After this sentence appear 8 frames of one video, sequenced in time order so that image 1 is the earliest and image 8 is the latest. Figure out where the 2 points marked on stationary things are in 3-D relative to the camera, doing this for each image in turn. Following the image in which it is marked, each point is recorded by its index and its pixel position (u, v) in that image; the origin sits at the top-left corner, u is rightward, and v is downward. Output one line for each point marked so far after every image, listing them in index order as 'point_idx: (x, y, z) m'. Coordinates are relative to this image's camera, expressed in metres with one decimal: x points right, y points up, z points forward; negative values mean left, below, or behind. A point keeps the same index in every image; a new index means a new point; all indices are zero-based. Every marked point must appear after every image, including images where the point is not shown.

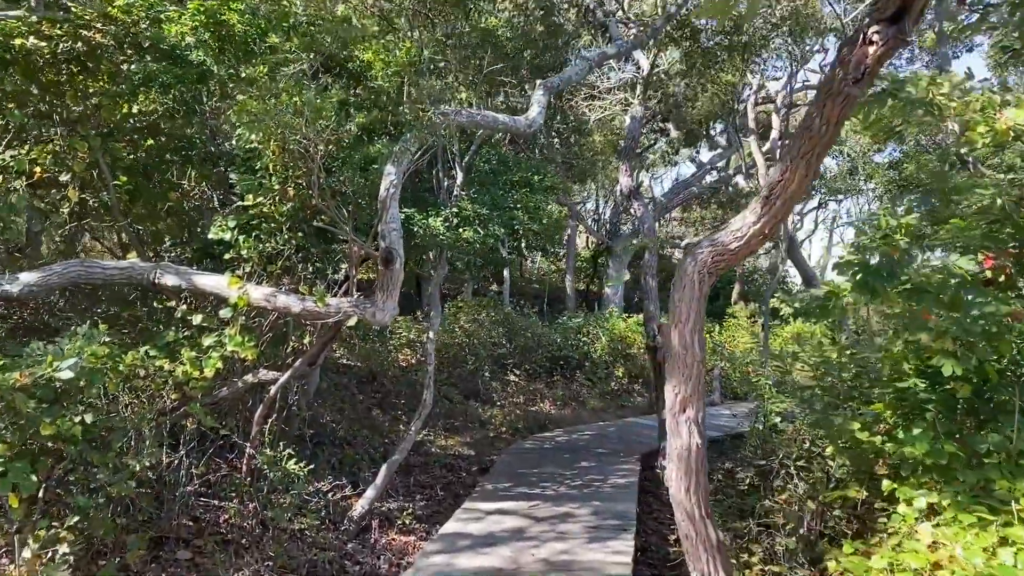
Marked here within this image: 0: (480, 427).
0: (-0.3, -1.3, +8.1) m
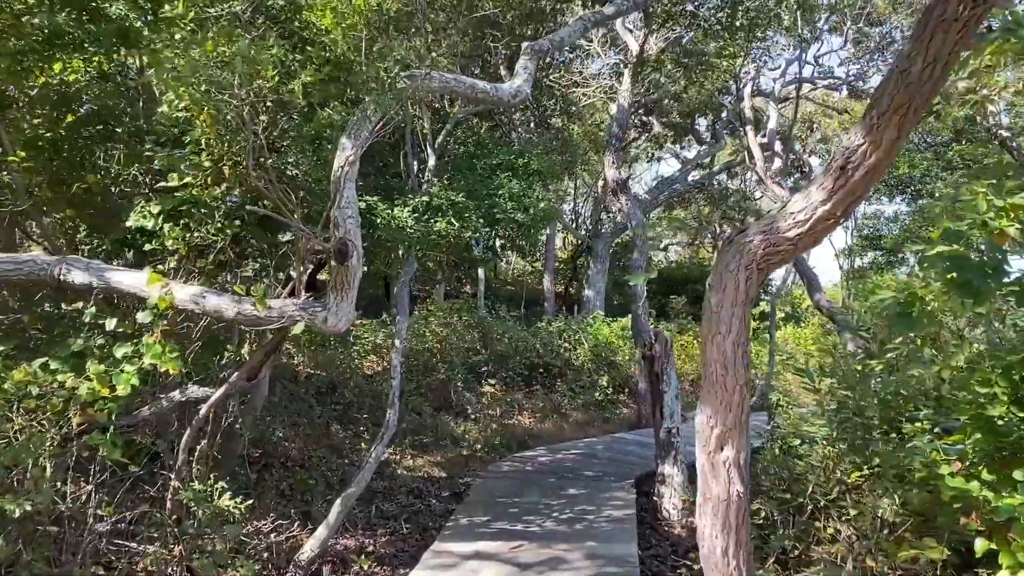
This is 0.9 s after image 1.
0: (-0.5, -1.3, +7.2) m
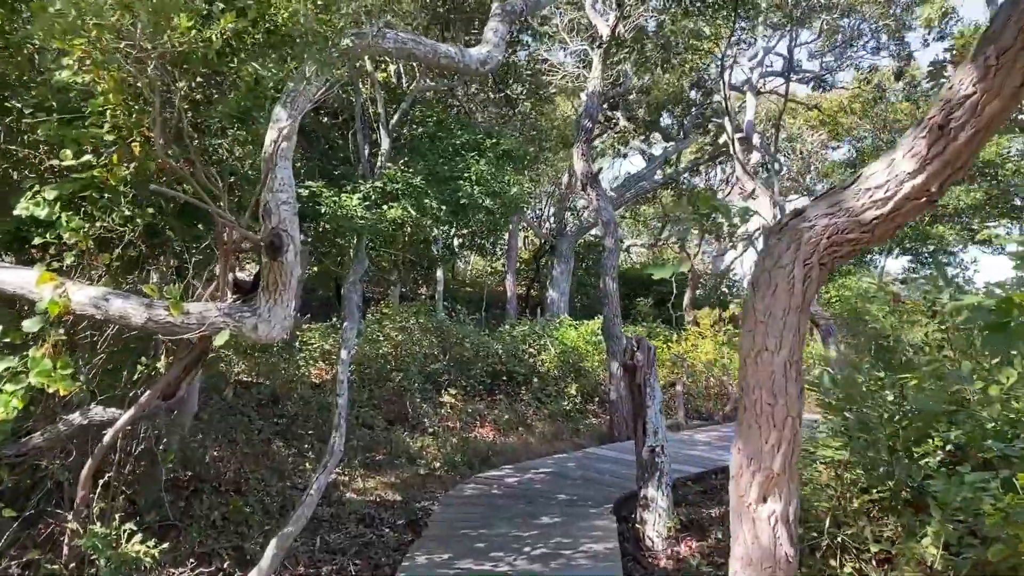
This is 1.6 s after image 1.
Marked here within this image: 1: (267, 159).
0: (-0.8, -1.4, +6.6) m
1: (-1.0, +0.5, +3.3) m
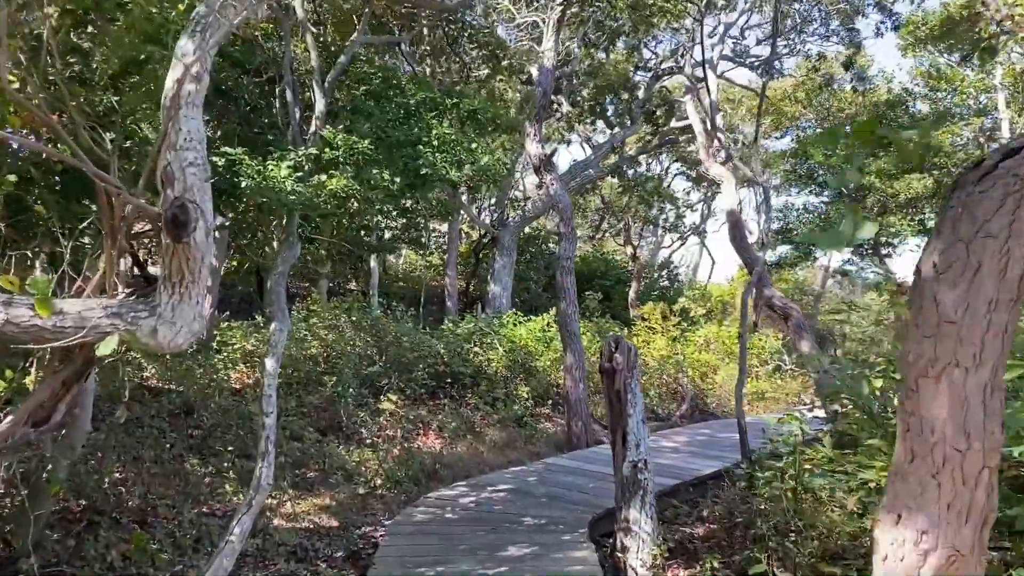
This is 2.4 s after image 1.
0: (-1.1, -1.3, +5.8) m
1: (-1.0, +0.5, +2.5) m
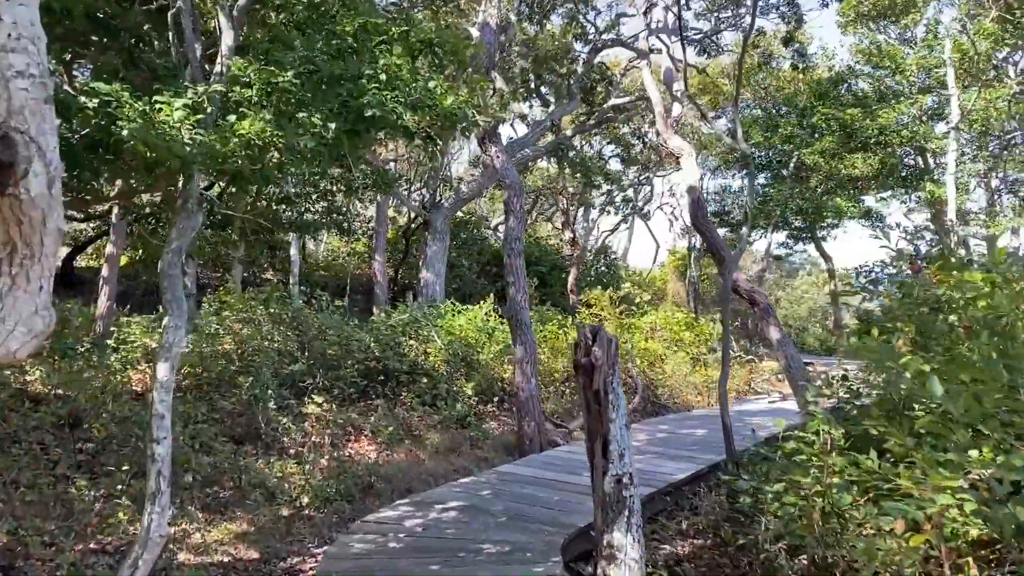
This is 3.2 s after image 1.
0: (-1.4, -1.2, +4.9) m
1: (-1.0, +0.6, +1.7) m
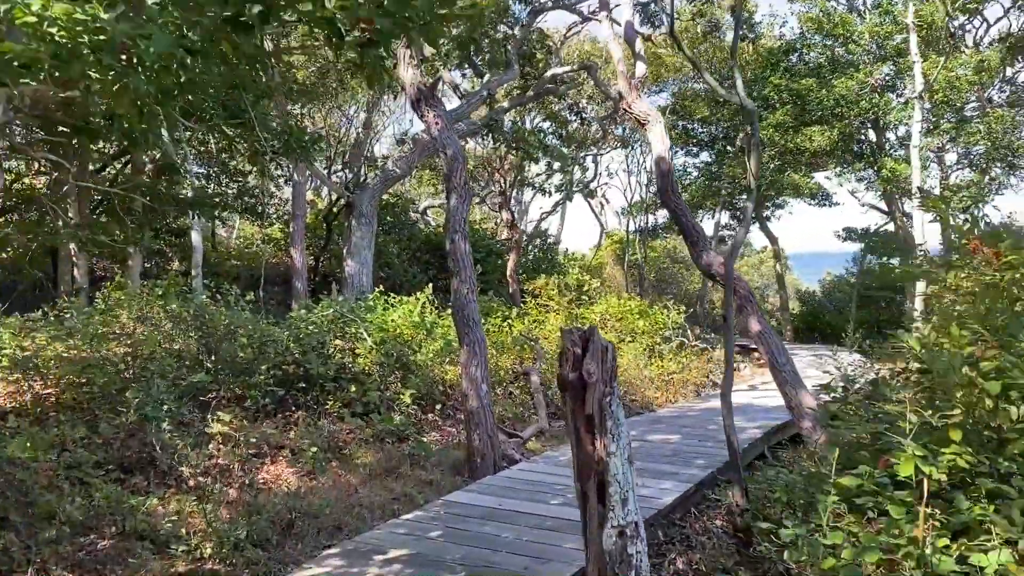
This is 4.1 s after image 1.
0: (-1.6, -1.2, +3.9) m
1: (-1.0, +0.5, +0.7) m
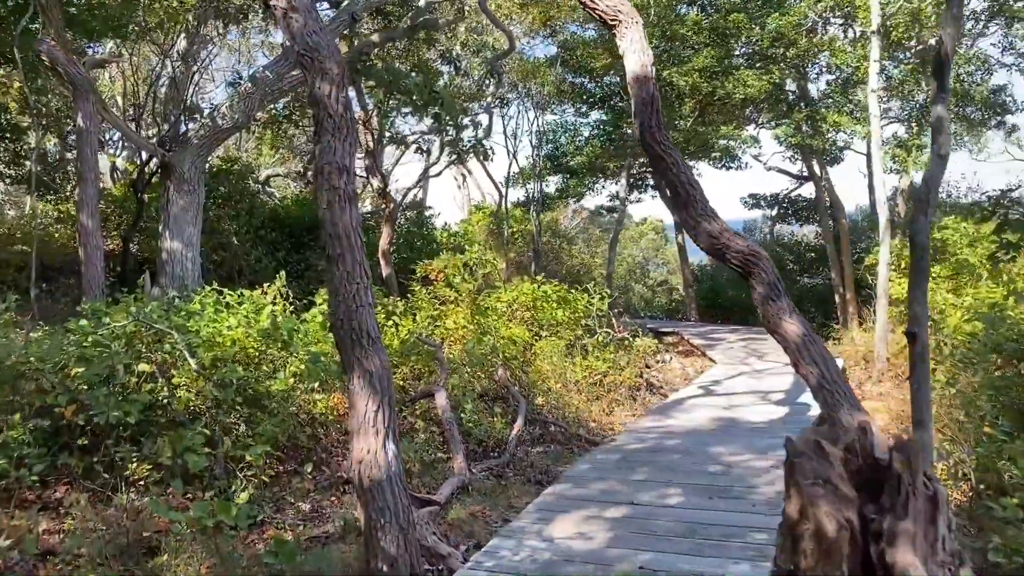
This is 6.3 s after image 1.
0: (-1.6, -1.3, +1.6) m
1: (-0.5, +0.4, -1.5) m
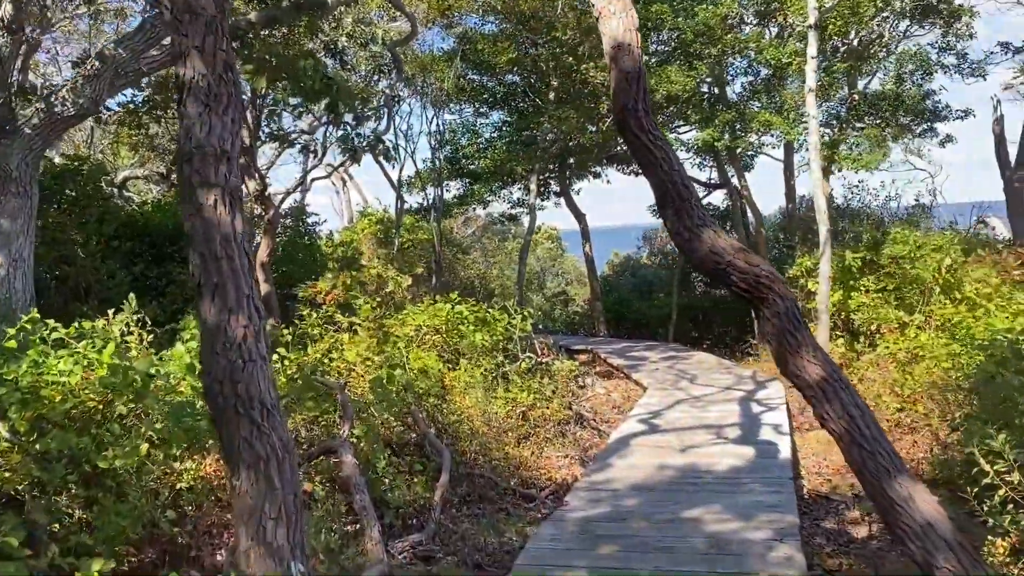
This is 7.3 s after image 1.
0: (-1.5, -1.4, +0.4) m
1: (+0.1, +0.3, -2.5) m
